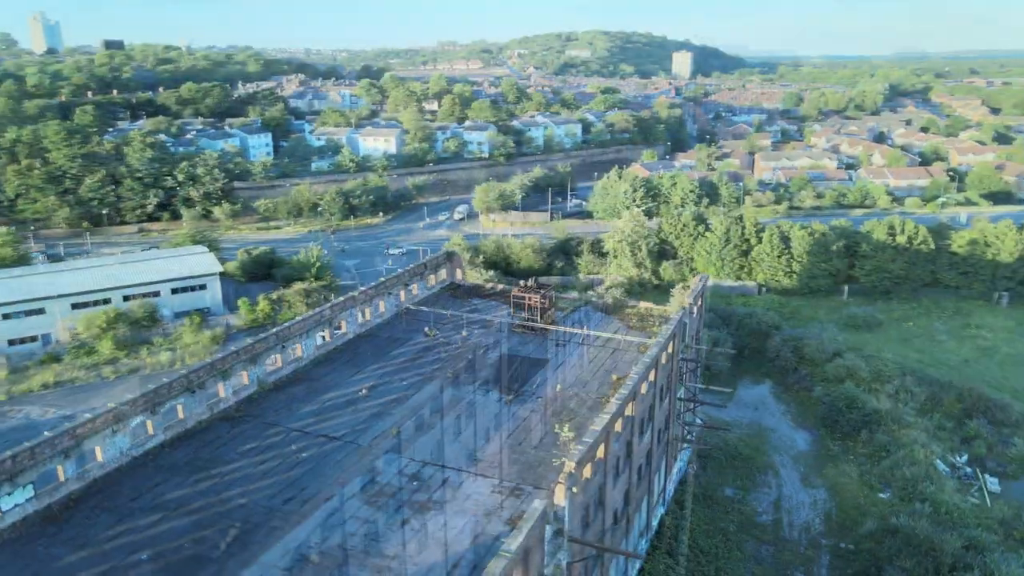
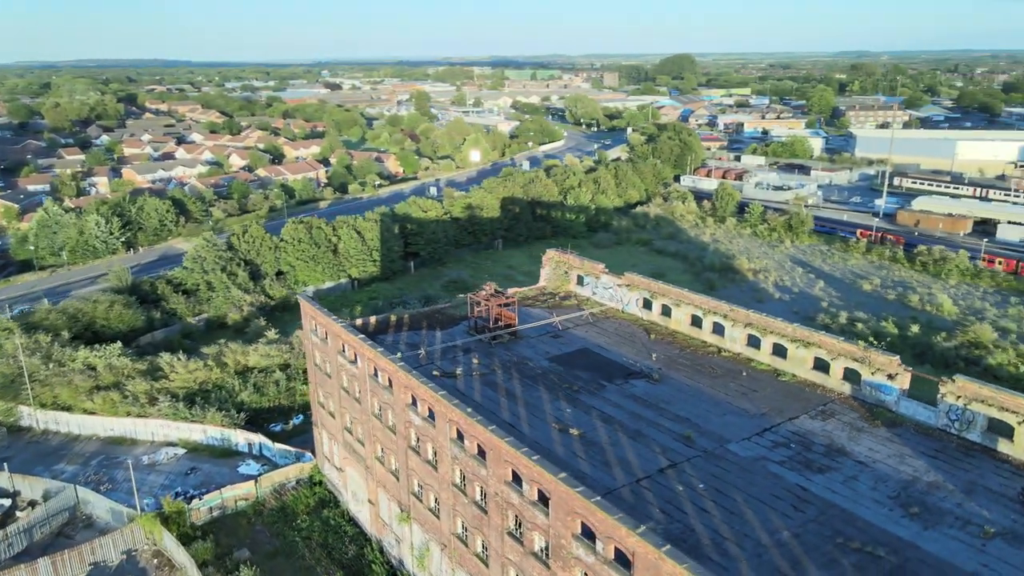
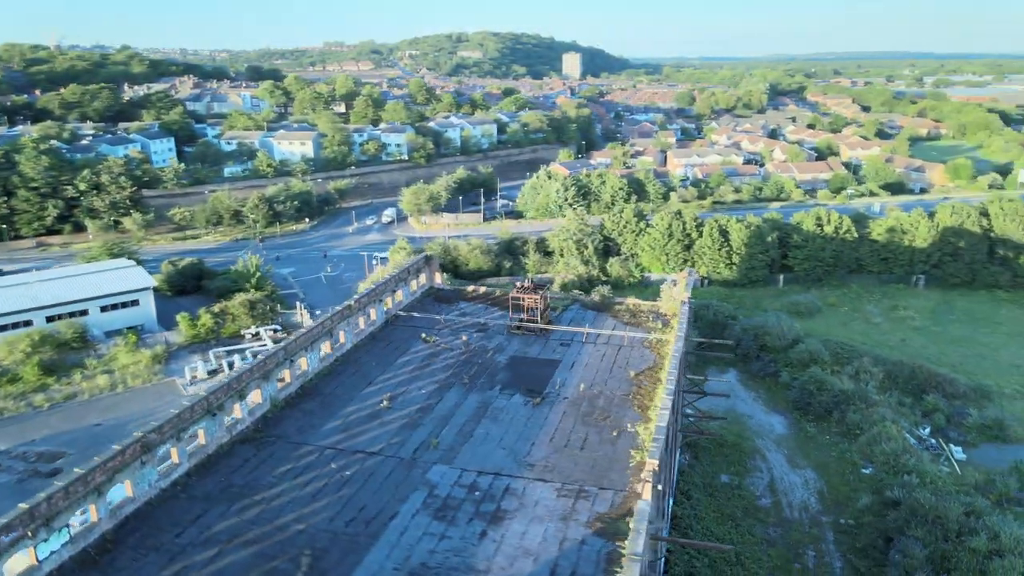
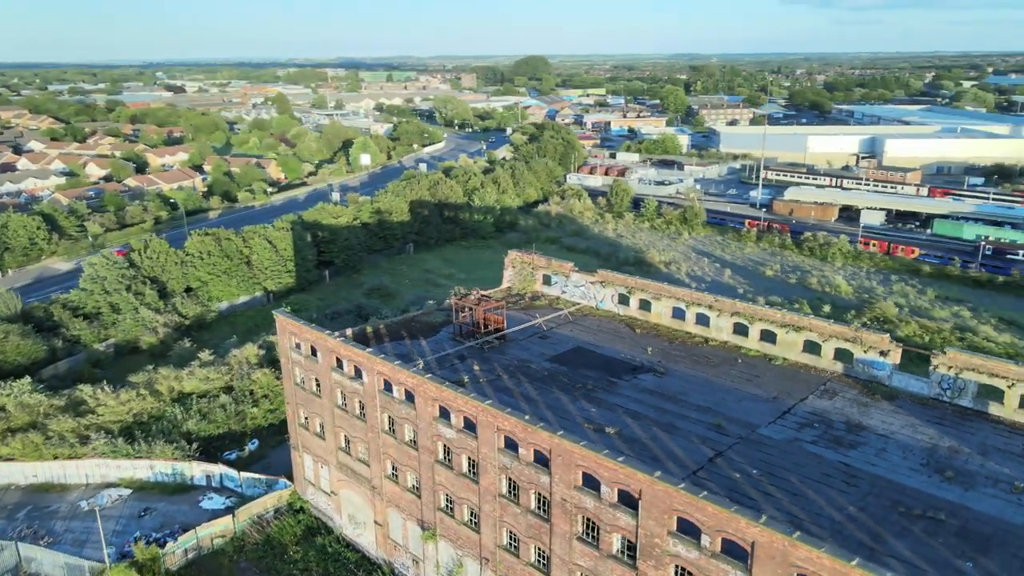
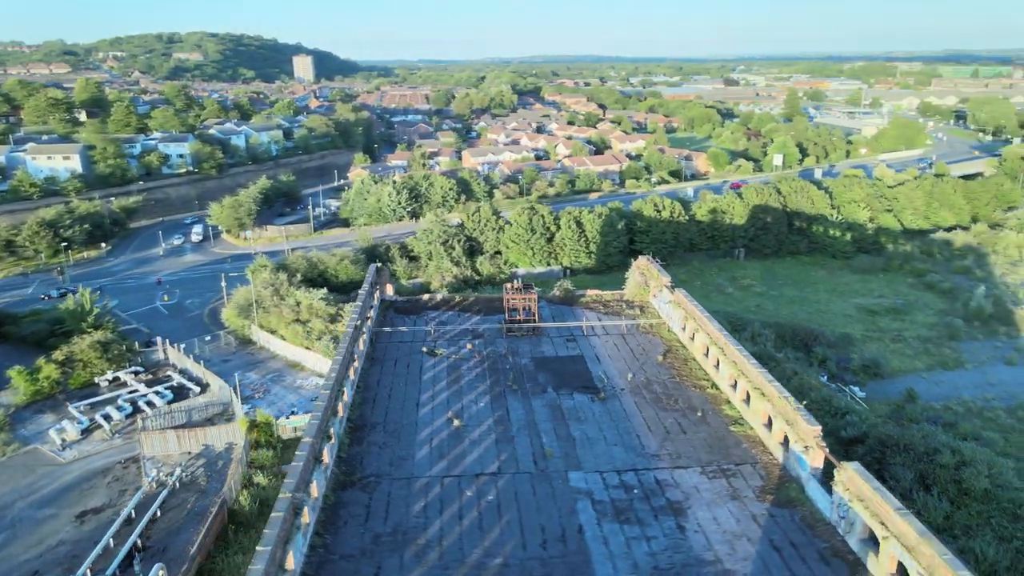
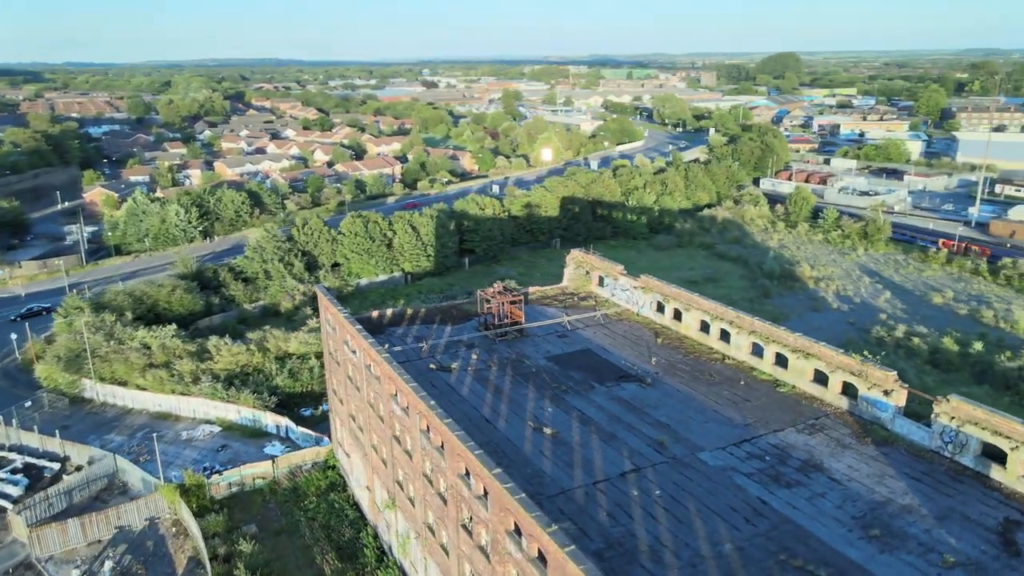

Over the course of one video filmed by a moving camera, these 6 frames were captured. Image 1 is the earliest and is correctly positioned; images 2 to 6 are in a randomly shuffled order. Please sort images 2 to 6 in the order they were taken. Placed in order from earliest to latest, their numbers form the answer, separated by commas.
3, 5, 6, 2, 4
